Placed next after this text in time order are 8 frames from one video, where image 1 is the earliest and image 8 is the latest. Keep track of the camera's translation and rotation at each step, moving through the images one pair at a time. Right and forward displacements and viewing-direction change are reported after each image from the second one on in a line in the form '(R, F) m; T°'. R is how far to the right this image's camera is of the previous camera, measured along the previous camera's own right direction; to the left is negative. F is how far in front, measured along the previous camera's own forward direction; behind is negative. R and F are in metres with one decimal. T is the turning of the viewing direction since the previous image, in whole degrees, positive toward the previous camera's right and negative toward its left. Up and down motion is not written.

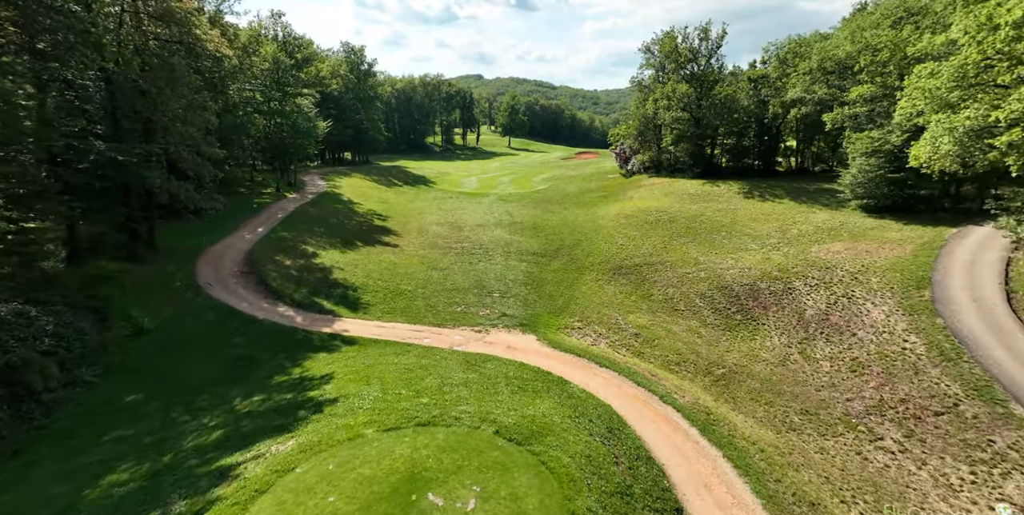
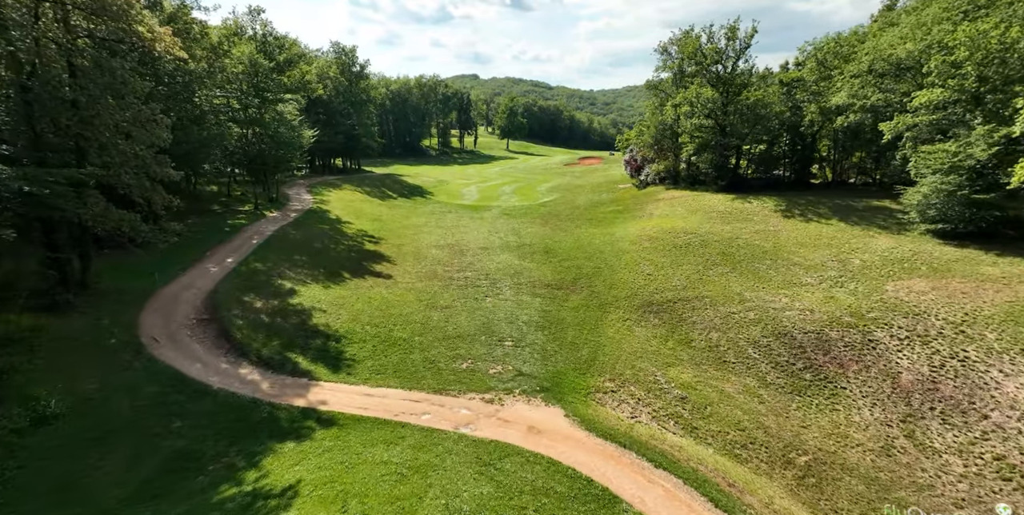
(-0.6, +3.5) m; 0°
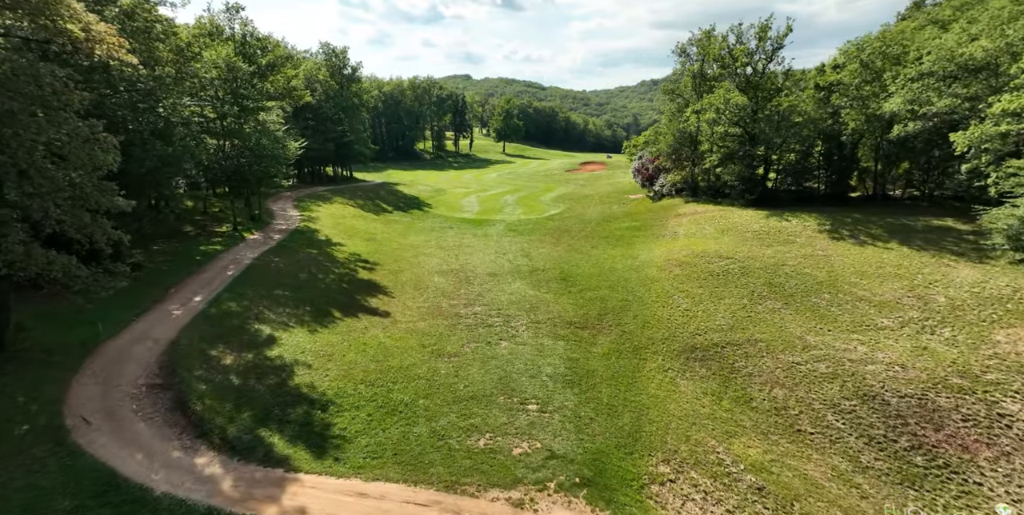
(-0.8, +3.2) m; +1°
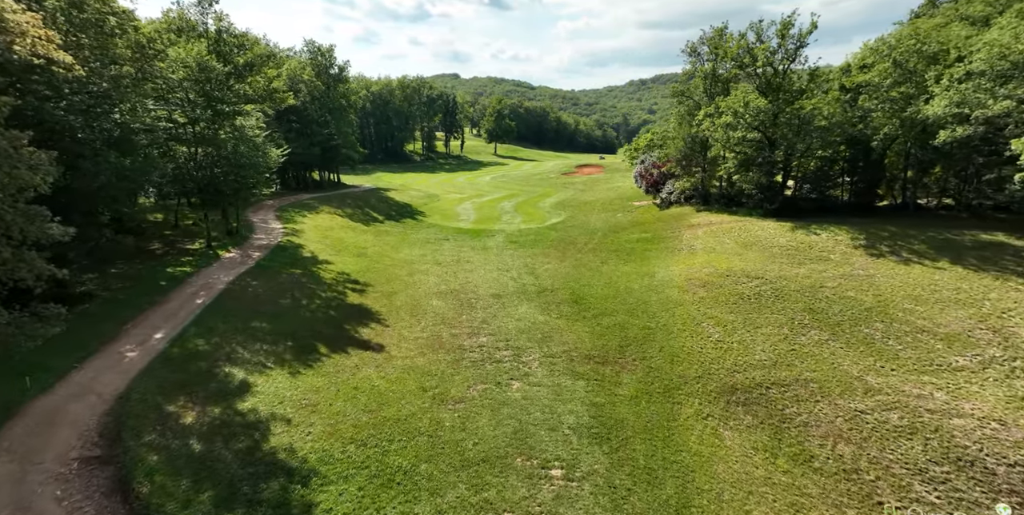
(-0.7, +2.4) m; +1°
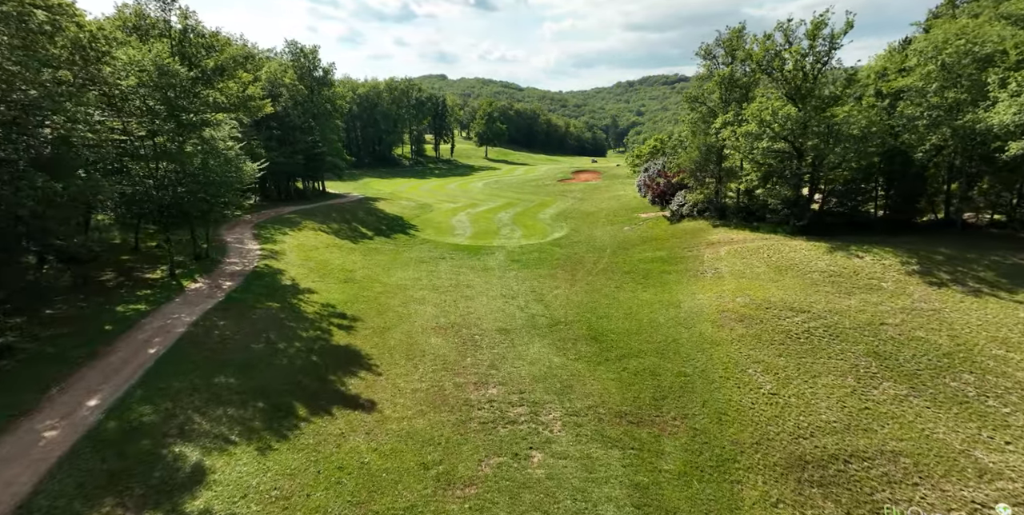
(-0.7, +2.9) m; +1°
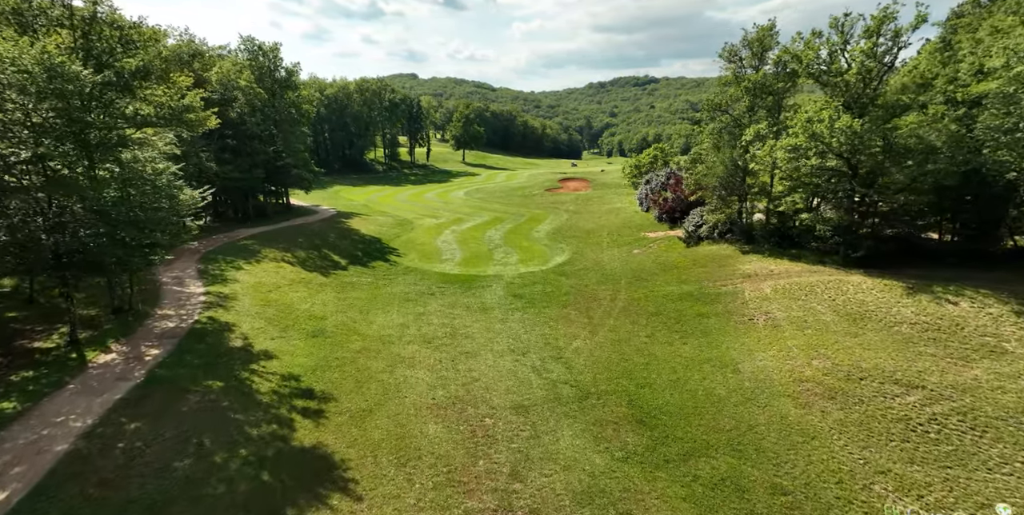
(-1.3, +4.8) m; +3°
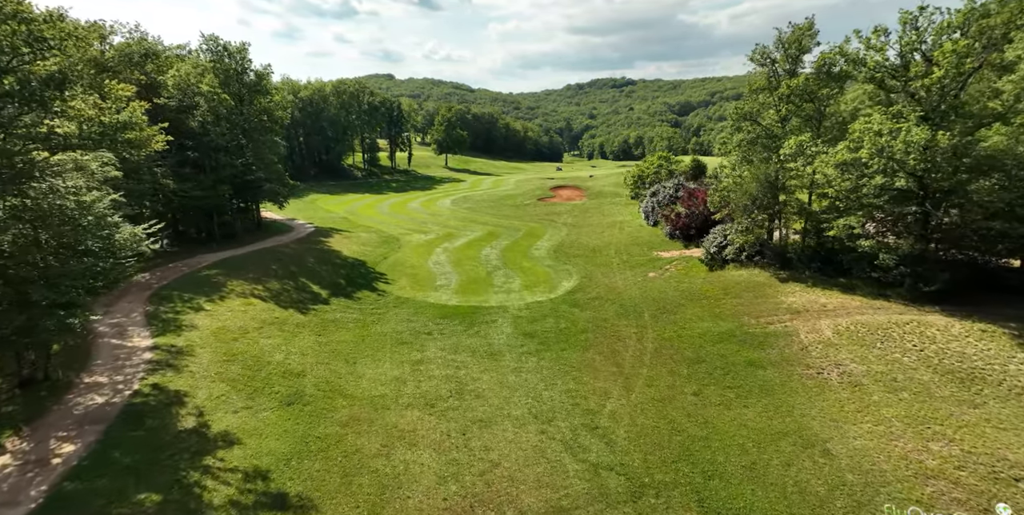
(-1.3, +3.8) m; +2°
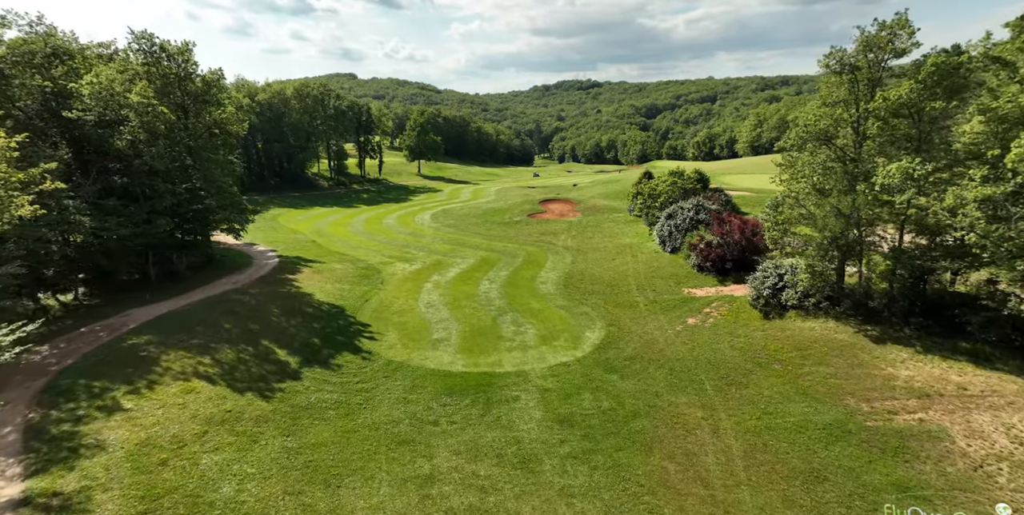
(-2.2, +6.0) m; +3°
